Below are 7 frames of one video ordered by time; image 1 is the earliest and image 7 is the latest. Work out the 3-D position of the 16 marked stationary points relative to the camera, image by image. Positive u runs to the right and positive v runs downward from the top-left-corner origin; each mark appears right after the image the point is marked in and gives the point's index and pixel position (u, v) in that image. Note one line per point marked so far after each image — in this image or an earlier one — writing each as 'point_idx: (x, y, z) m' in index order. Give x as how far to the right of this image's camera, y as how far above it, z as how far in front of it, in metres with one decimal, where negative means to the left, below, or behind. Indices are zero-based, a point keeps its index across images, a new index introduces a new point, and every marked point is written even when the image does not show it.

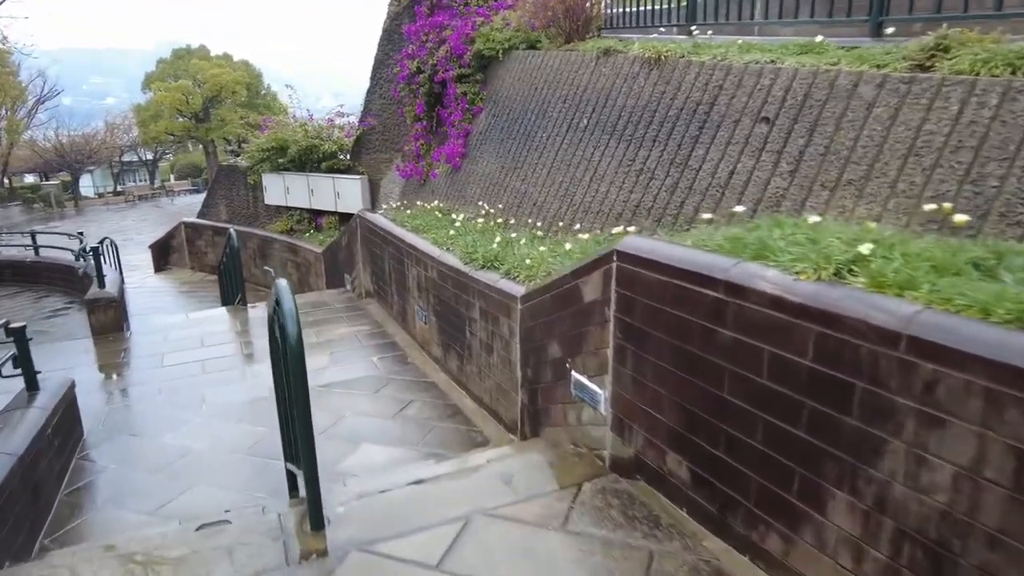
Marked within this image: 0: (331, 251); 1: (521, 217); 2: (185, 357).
0: (-2.1, +0.4, +7.7) m
1: (+0.1, +0.6, +5.1) m
2: (-2.5, -0.5, +5.0) m
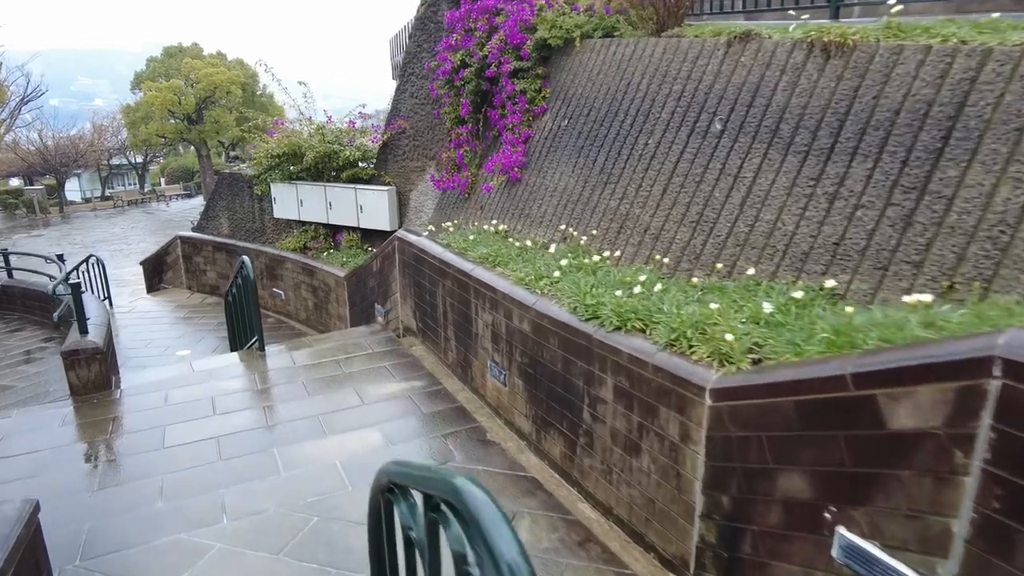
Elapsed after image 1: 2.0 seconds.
0: (-1.6, +0.1, +6.6) m
1: (+0.7, +0.3, +4.0) m
2: (-1.9, -0.8, +3.8) m
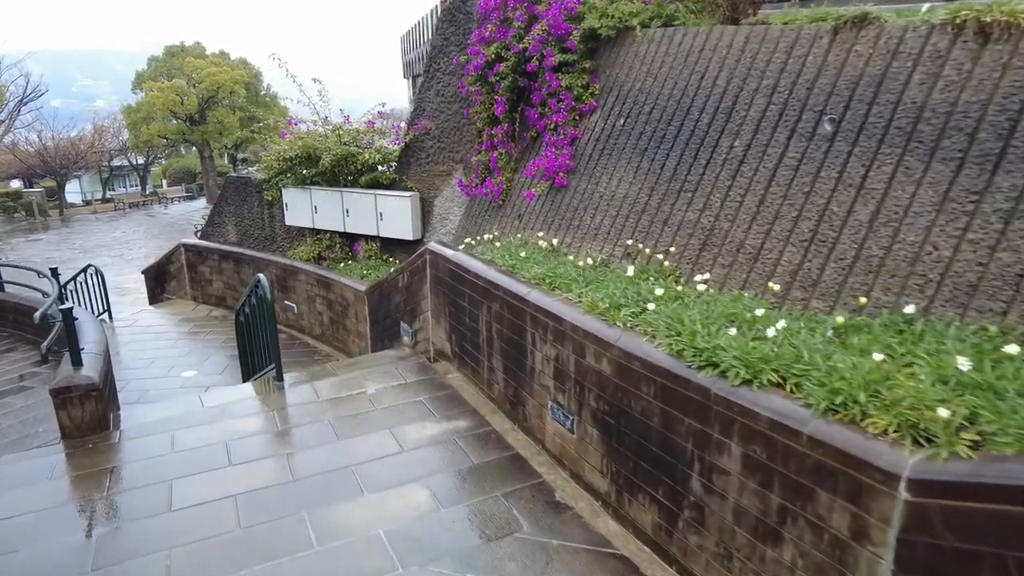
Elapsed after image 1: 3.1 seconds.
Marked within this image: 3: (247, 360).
0: (-1.2, 0.0, +6.0) m
1: (+1.0, +0.1, +3.4) m
2: (-1.5, -1.0, +3.2) m
3: (-2.2, -0.6, +5.4) m
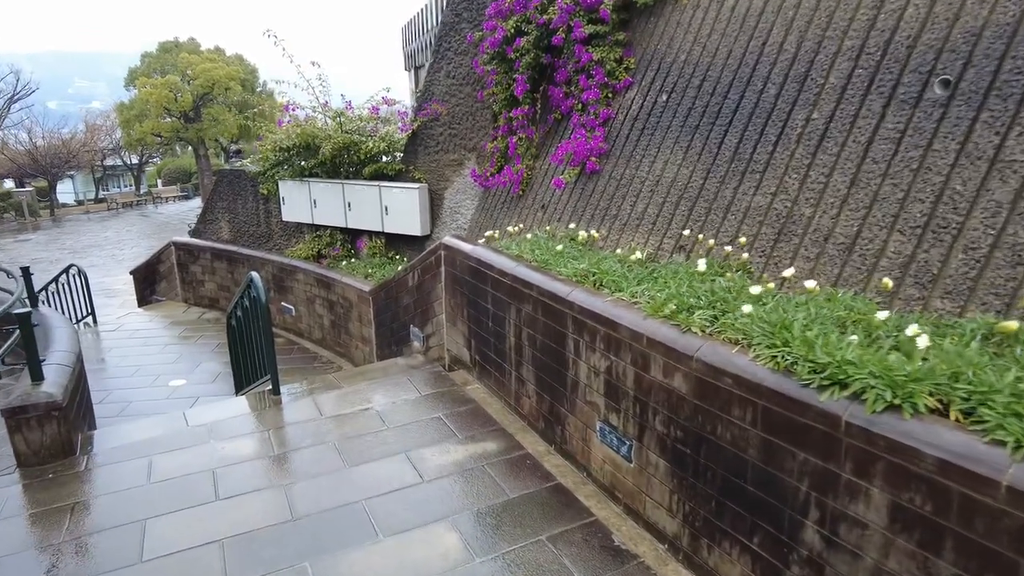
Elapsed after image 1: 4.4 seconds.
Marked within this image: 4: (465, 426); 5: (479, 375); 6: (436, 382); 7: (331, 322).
0: (-1.0, 0.0, +5.5) m
1: (+1.2, +0.1, +2.8) m
2: (-1.3, -1.0, +2.7) m
3: (-2.0, -0.6, +4.8) m
4: (-0.3, -0.7, +3.5) m
5: (-0.2, -0.5, +4.1) m
6: (-0.5, -0.6, +4.1) m
7: (-1.8, -0.3, +6.6) m
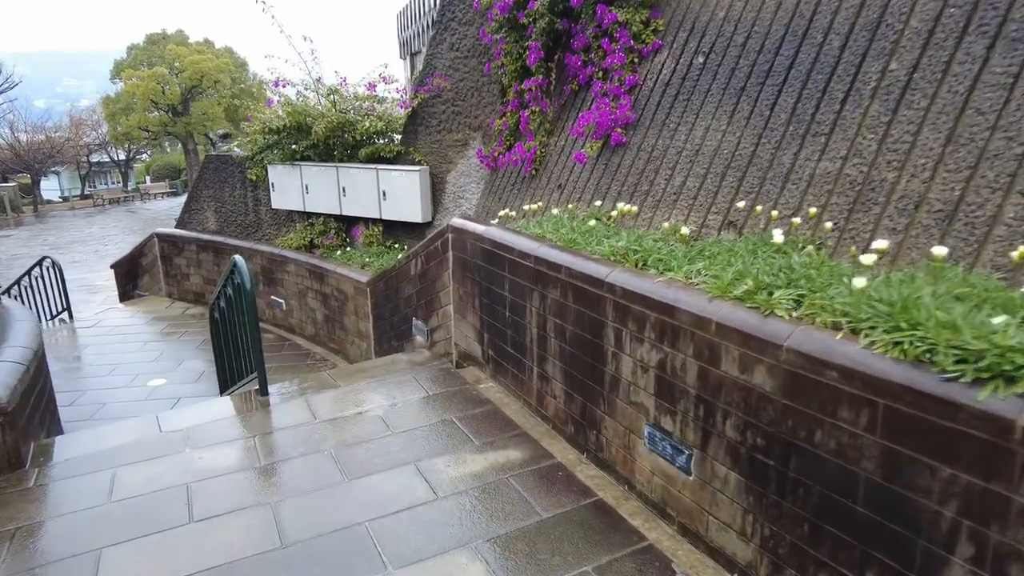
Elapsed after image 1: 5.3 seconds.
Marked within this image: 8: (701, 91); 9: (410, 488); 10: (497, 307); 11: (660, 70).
0: (-1.0, +0.1, +5.0) m
1: (+1.3, +0.2, +2.4) m
2: (-1.2, -0.9, +2.2) m
3: (-1.9, -0.5, +4.3) m
4: (-0.1, -0.7, +3.0) m
5: (-0.1, -0.5, +3.6) m
6: (-0.4, -0.5, +3.7) m
7: (-1.7, -0.3, +6.1) m
8: (+1.0, +1.1, +3.5) m
9: (-0.4, -0.8, +2.6) m
10: (-0.1, -0.1, +3.5) m
11: (+0.9, +1.3, +3.9) m
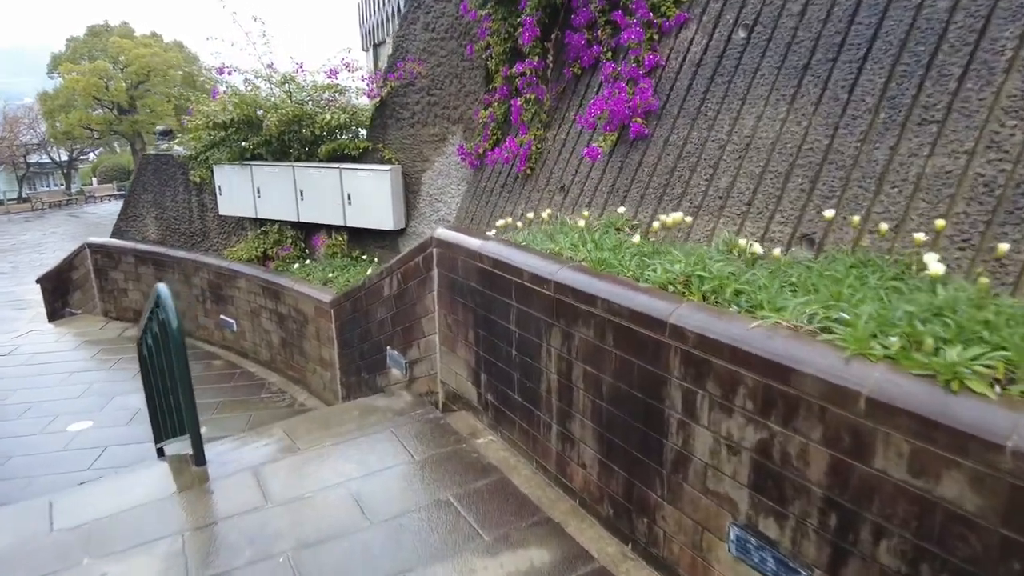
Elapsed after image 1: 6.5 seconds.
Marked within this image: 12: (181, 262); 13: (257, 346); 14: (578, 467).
0: (-1.0, -0.1, +4.2) m
1: (+1.4, +0.1, +1.7) m
2: (-1.1, -1.1, +1.4) m
3: (-1.9, -0.7, +3.5) m
4: (-0.1, -0.8, +2.3) m
5: (-0.1, -0.6, +2.9) m
6: (-0.4, -0.7, +2.9) m
7: (-1.9, -0.4, +5.3) m
8: (+1.0, +0.9, +2.9) m
9: (-0.3, -0.9, +1.8) m
10: (-0.1, -0.2, +2.8) m
11: (+0.9, +1.2, +3.2) m
12: (-3.2, +0.2, +6.4) m
13: (-2.2, -0.5, +5.7) m
14: (+0.2, -0.6, +2.3) m
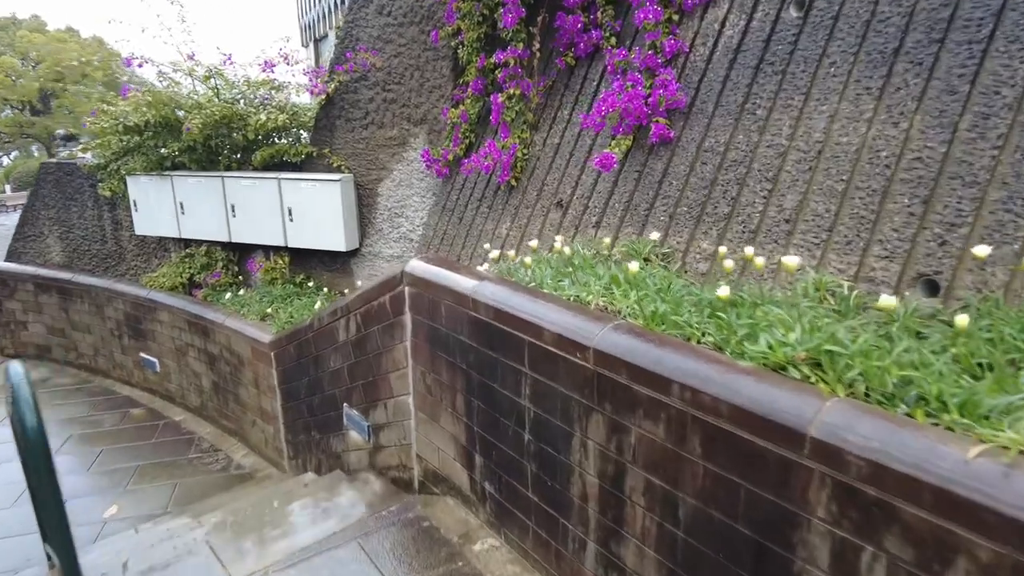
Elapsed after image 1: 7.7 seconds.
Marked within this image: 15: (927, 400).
0: (-1.1, -0.3, +3.4) m
1: (+1.5, -0.1, +1.2) m
2: (-0.9, -1.3, +0.6) m
3: (-1.9, -0.9, +2.6) m
4: (0.0, -1.0, +1.6) m
5: (0.0, -0.8, +2.2) m
6: (-0.3, -0.8, +2.2) m
7: (-2.0, -0.7, +4.4) m
8: (+1.0, +0.8, +2.2) m
9: (-0.2, -1.1, +1.1) m
10: (0.0, -0.4, +2.1) m
11: (+0.8, +1.0, +2.6) m
12: (-3.5, 0.0, +5.4) m
13: (-2.4, -0.7, +4.8) m
14: (+0.3, -0.8, +1.6) m
15: (+0.7, -0.2, +1.2) m
